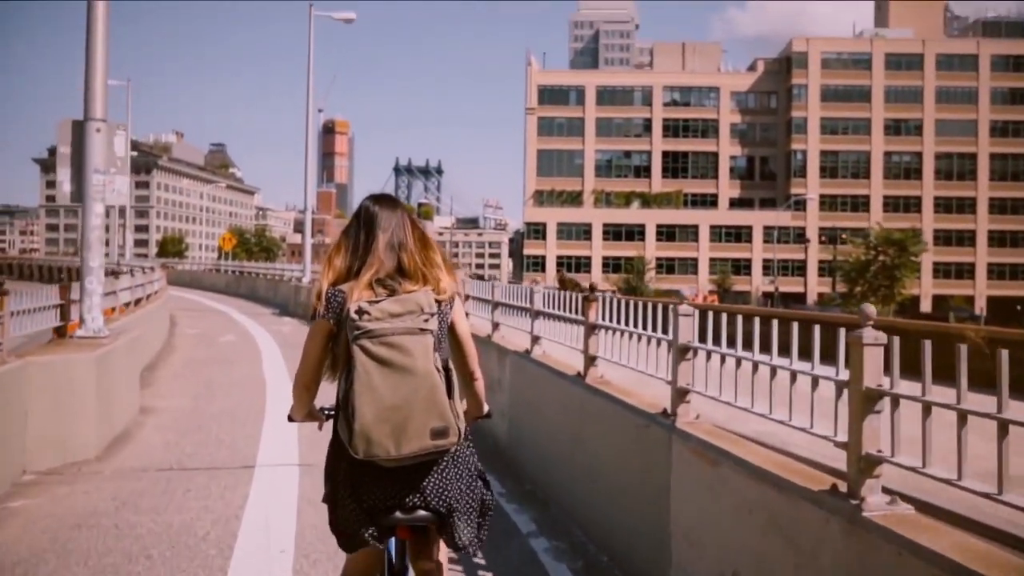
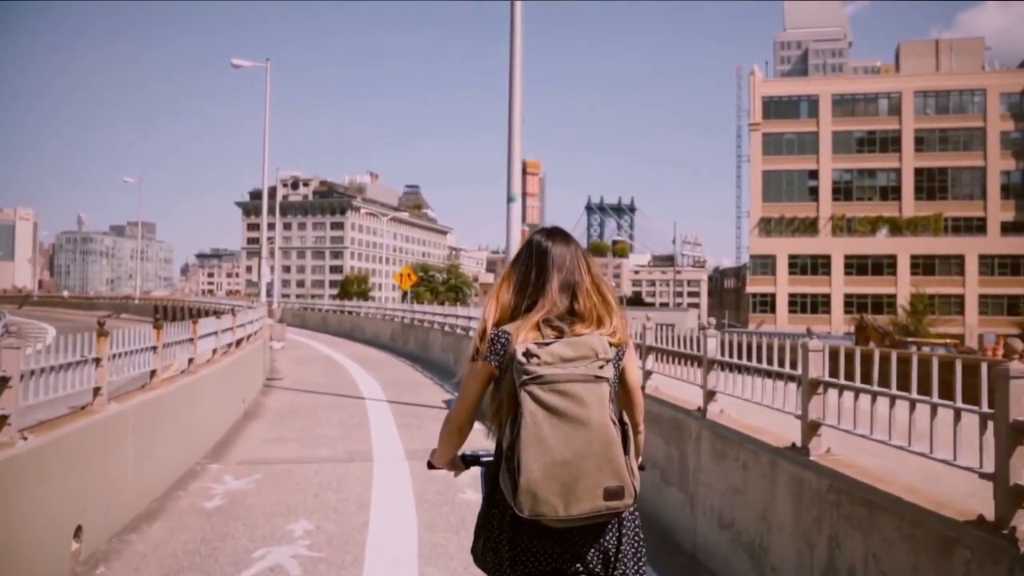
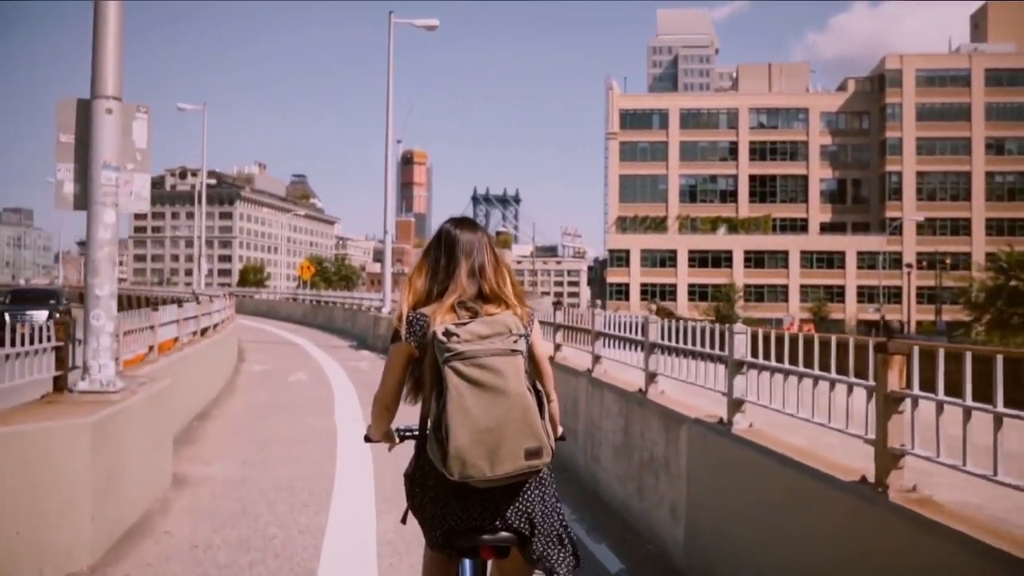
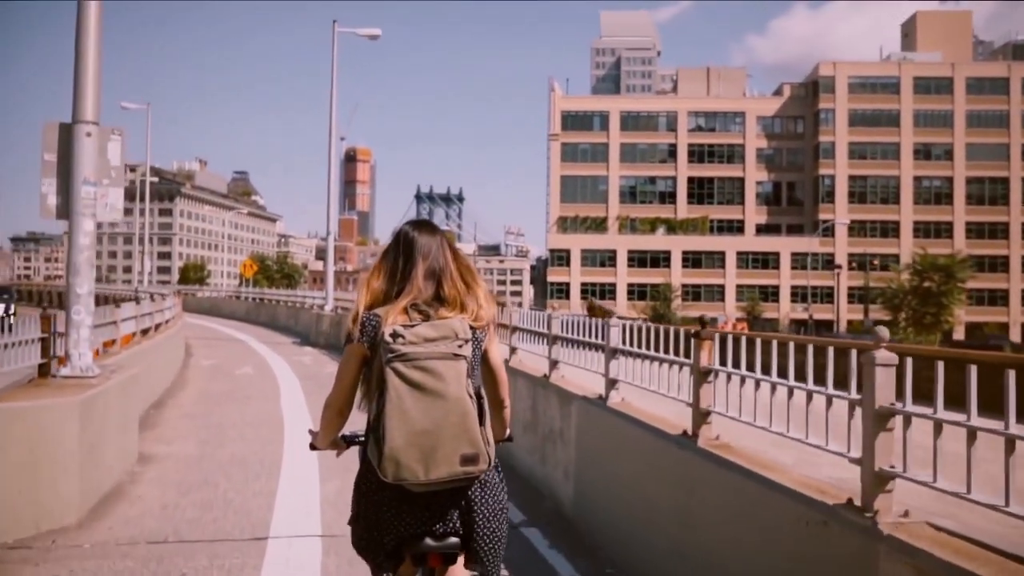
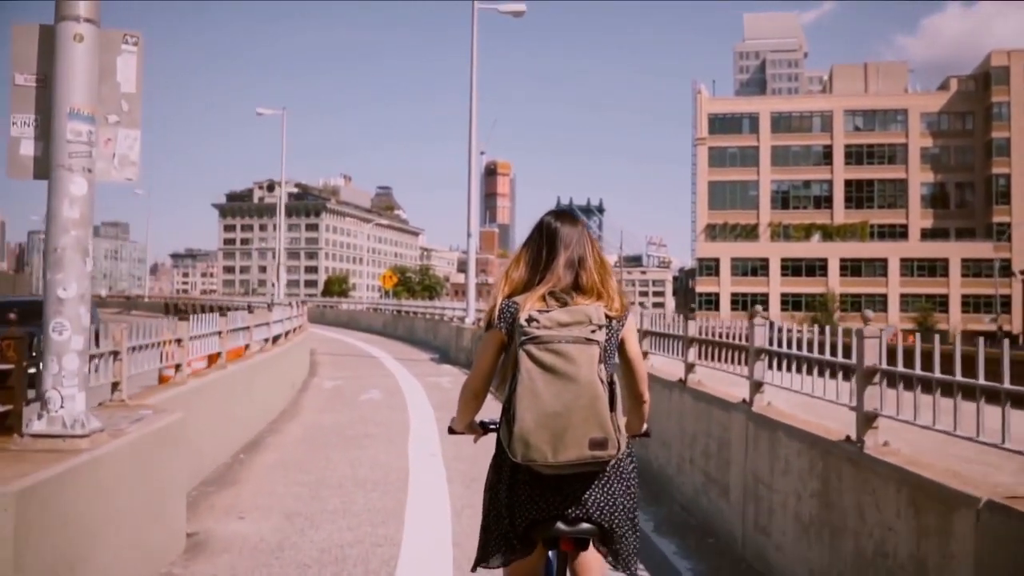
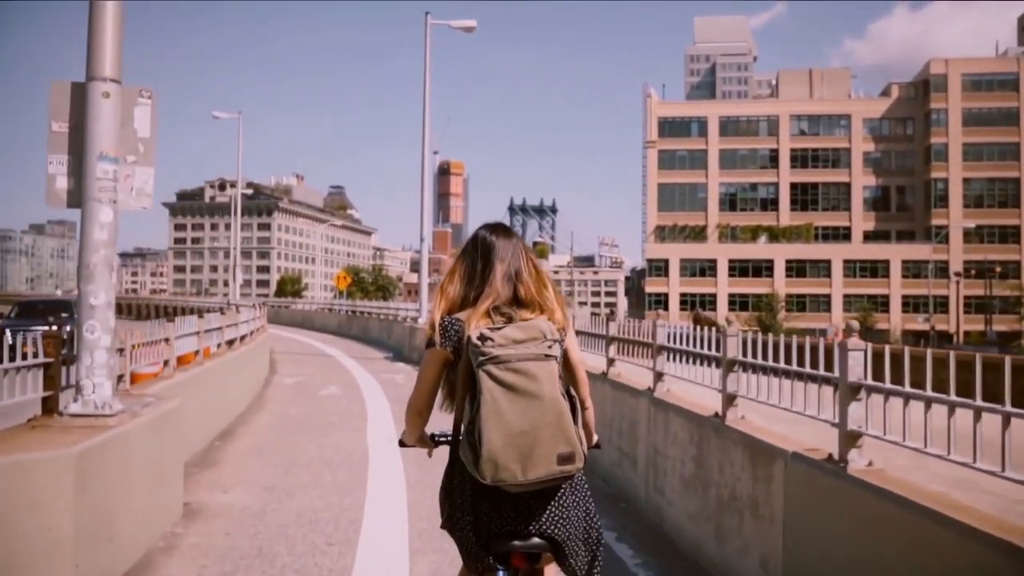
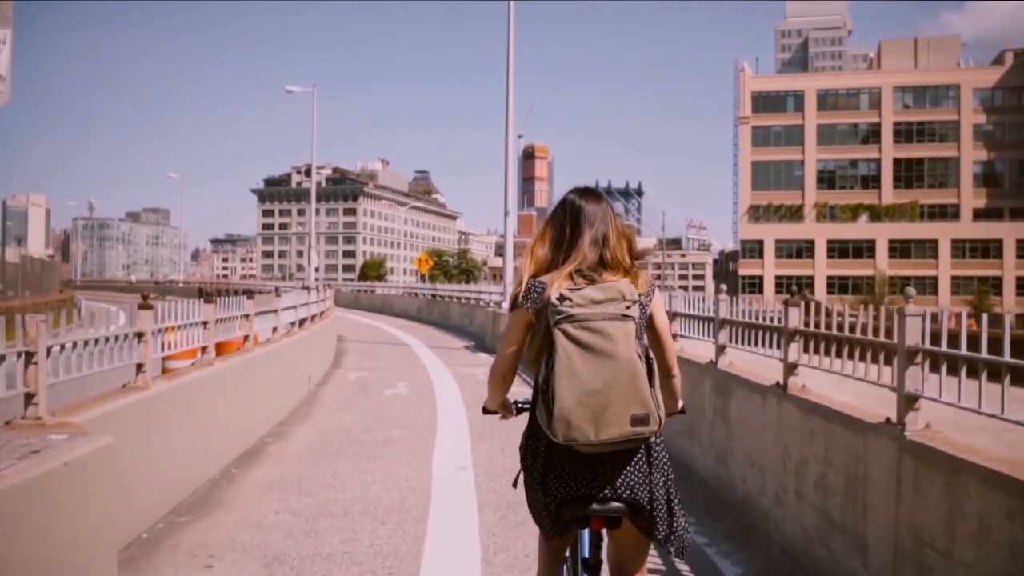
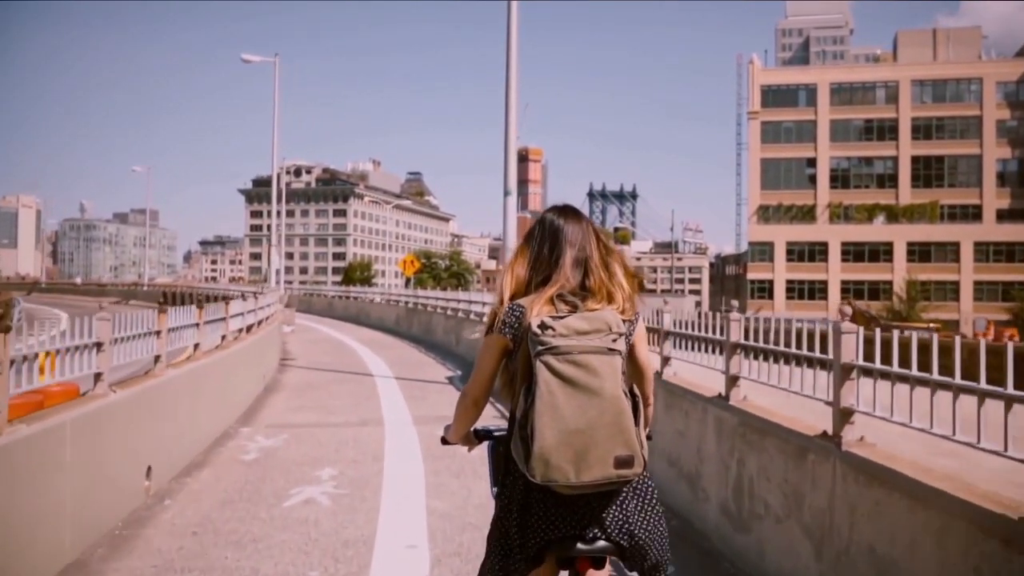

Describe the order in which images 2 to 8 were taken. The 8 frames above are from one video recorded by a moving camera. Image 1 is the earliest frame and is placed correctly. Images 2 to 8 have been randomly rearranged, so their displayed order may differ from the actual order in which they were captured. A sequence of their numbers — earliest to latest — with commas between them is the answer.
4, 3, 6, 5, 7, 8, 2
